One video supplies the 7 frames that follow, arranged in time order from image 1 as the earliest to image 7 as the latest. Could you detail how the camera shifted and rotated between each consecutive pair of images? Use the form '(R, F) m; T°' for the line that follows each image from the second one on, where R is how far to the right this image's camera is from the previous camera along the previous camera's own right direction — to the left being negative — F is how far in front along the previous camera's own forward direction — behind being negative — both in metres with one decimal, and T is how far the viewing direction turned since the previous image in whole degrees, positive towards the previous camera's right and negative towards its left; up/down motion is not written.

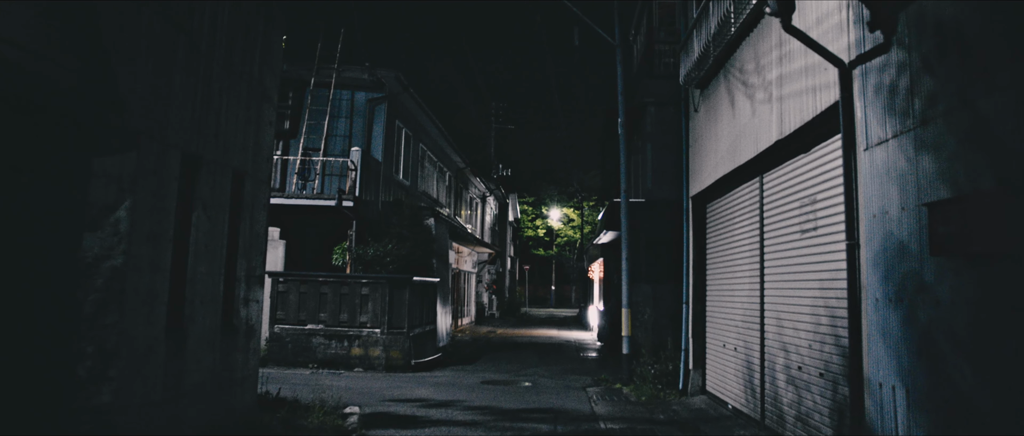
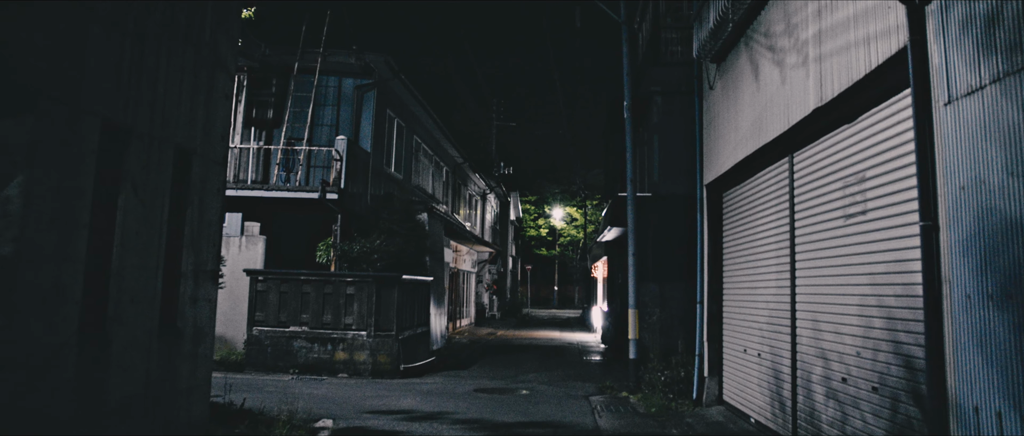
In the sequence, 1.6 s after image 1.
(+0.1, +1.0) m; 0°
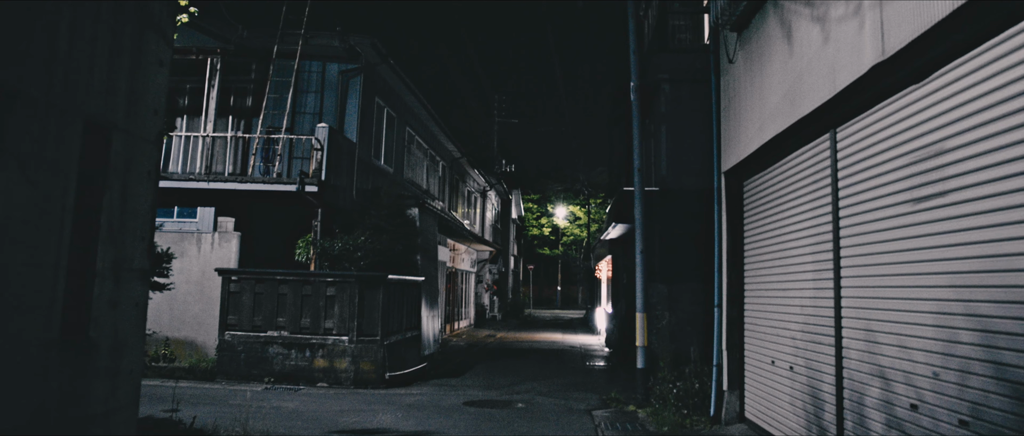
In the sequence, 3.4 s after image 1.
(+0.1, +1.1) m; 0°
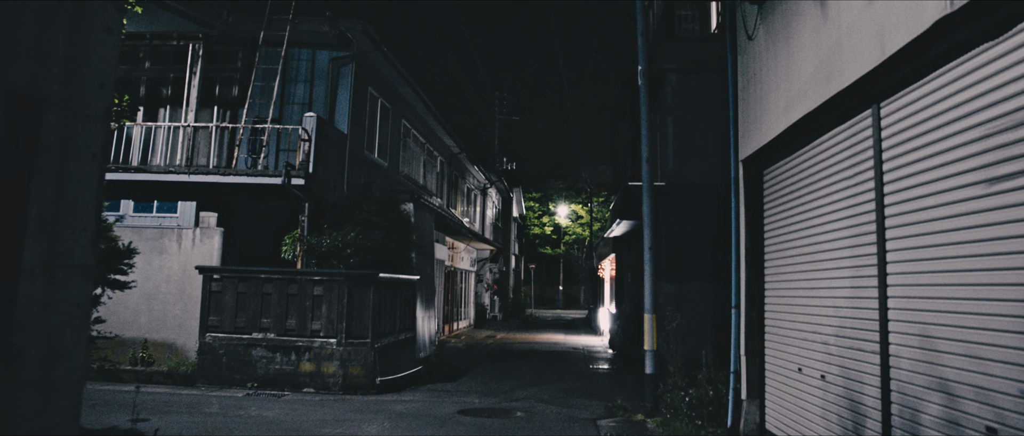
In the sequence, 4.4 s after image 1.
(0.0, +0.7) m; 0°
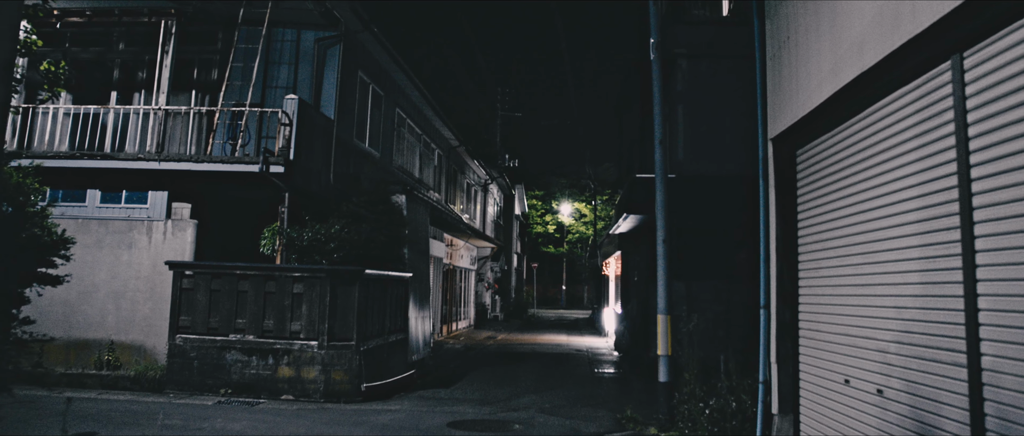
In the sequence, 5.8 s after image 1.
(+0.1, +0.9) m; 0°
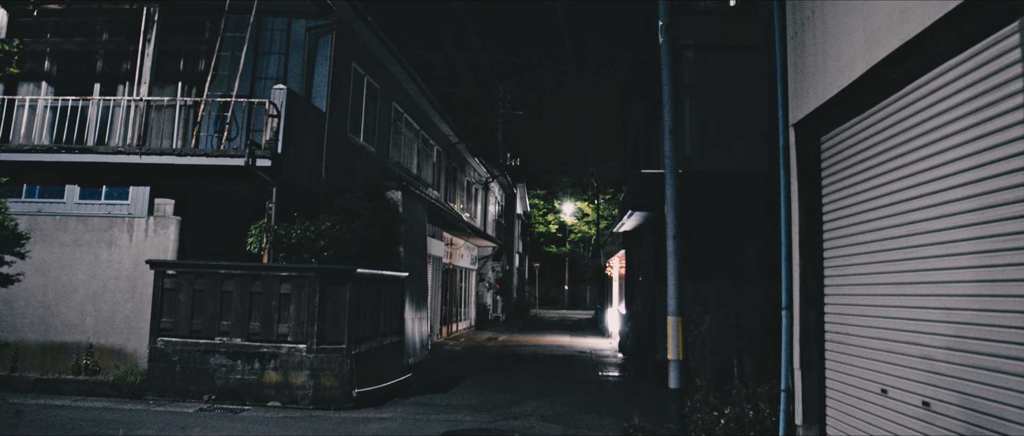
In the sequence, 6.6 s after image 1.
(0.0, +0.5) m; 0°
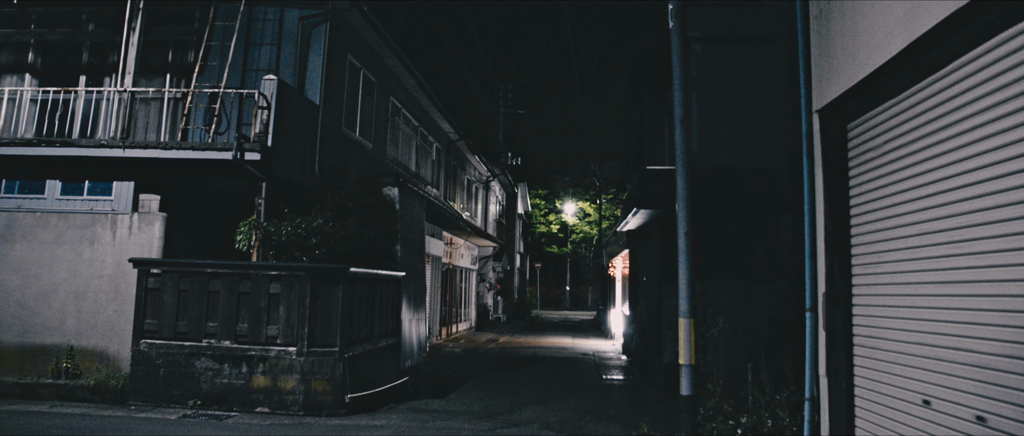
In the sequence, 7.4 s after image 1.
(0.0, +0.5) m; 0°
